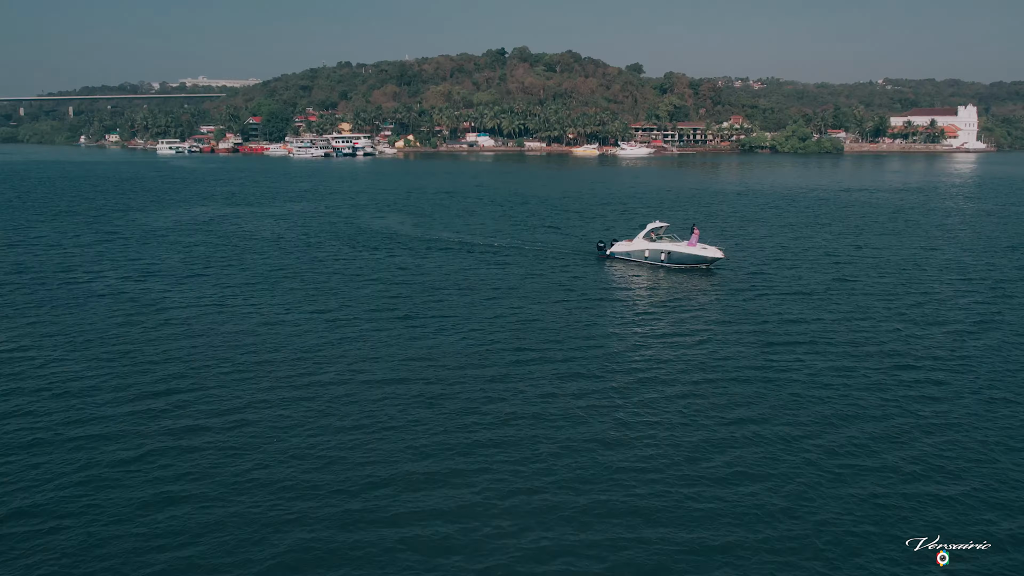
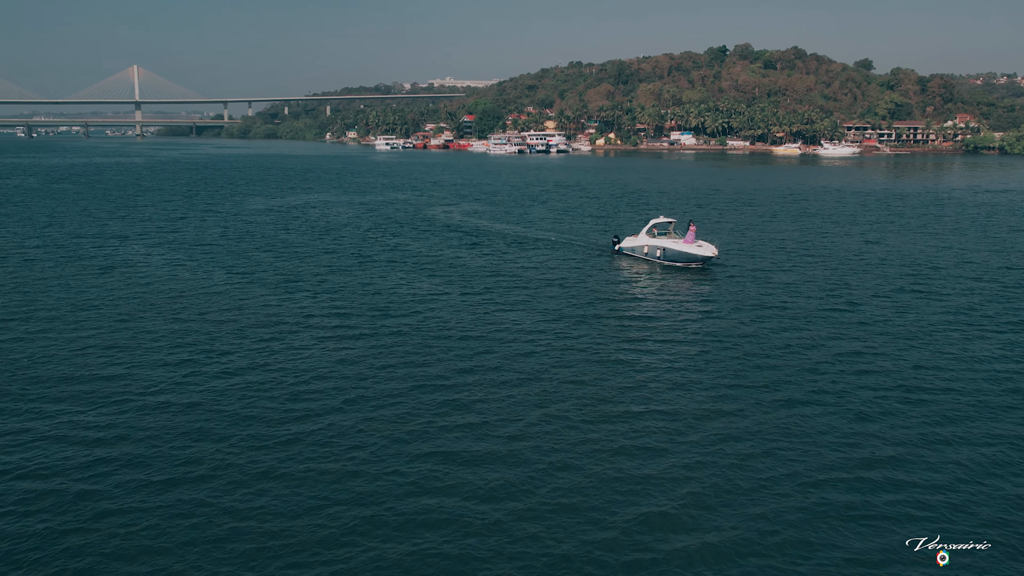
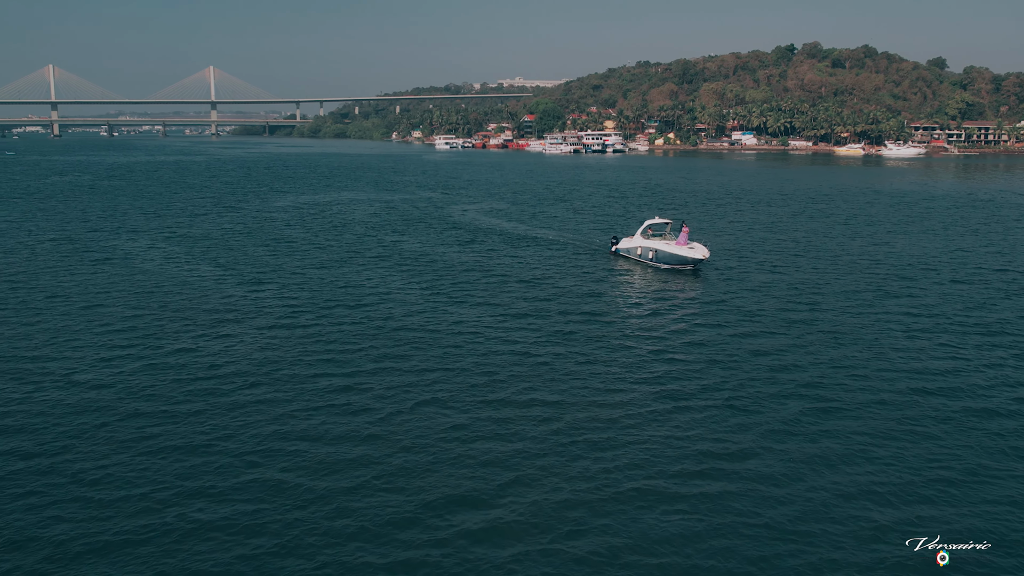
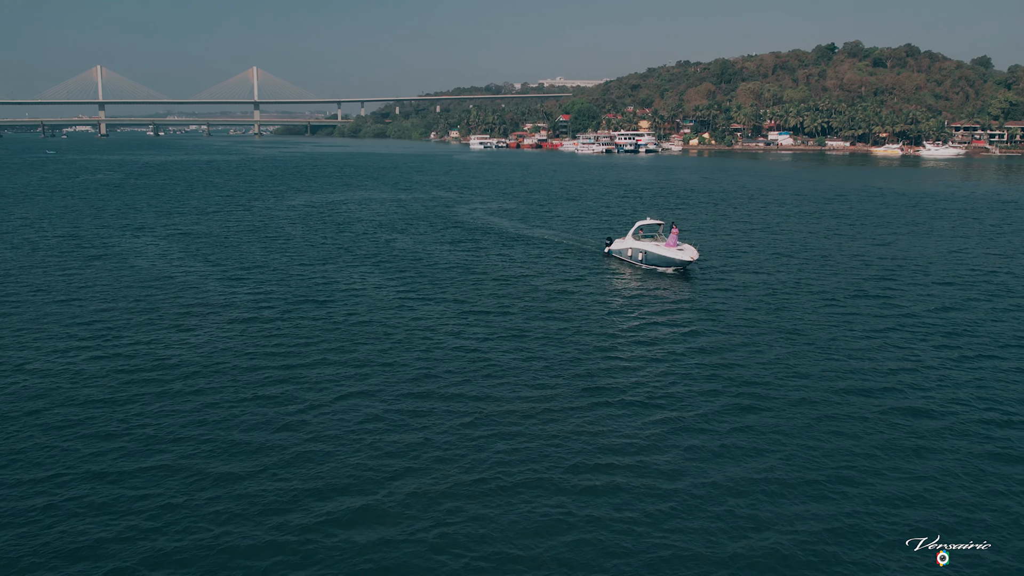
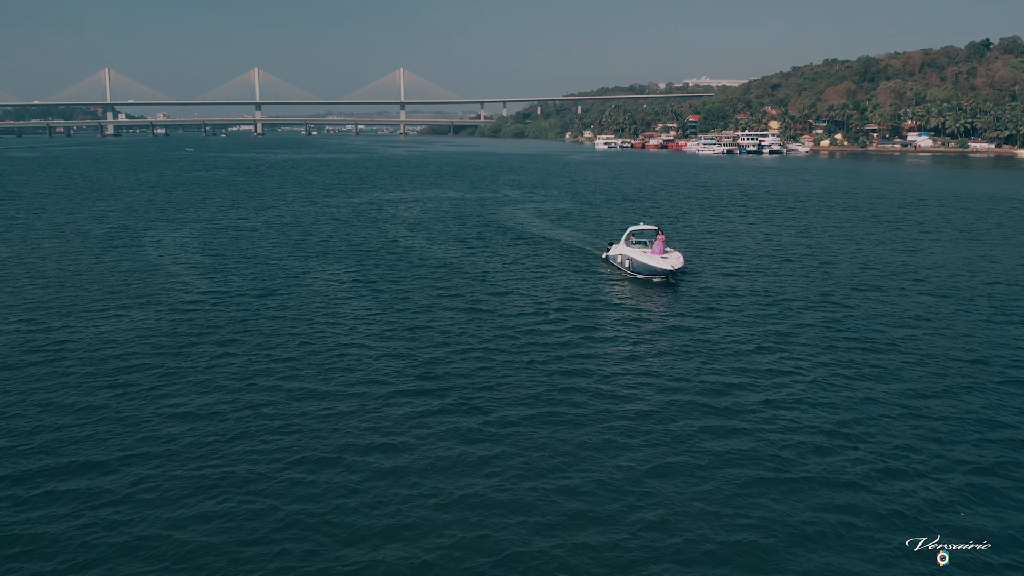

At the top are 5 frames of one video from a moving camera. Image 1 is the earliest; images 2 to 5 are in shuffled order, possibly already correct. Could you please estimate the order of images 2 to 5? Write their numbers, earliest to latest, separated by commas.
2, 3, 4, 5
